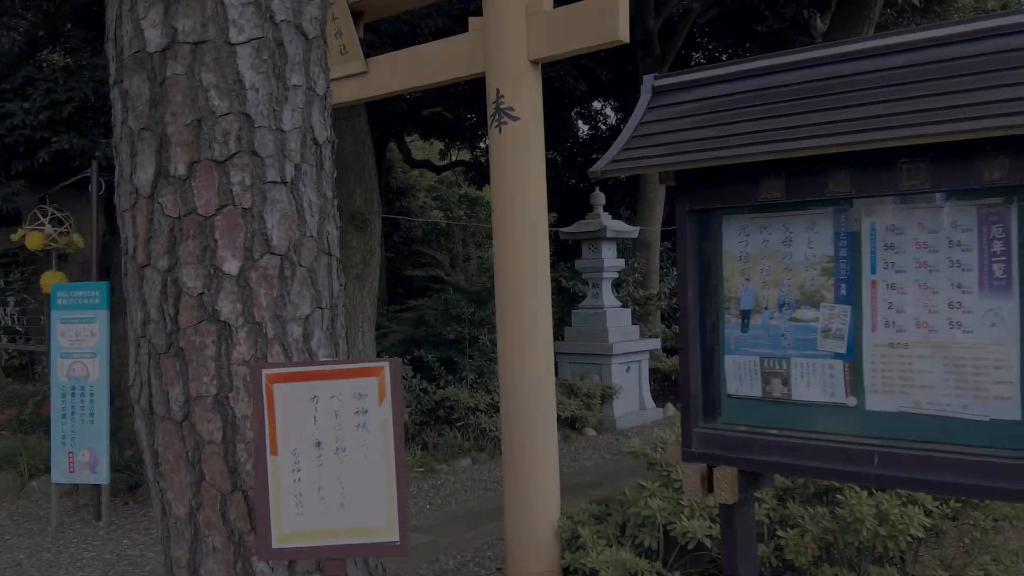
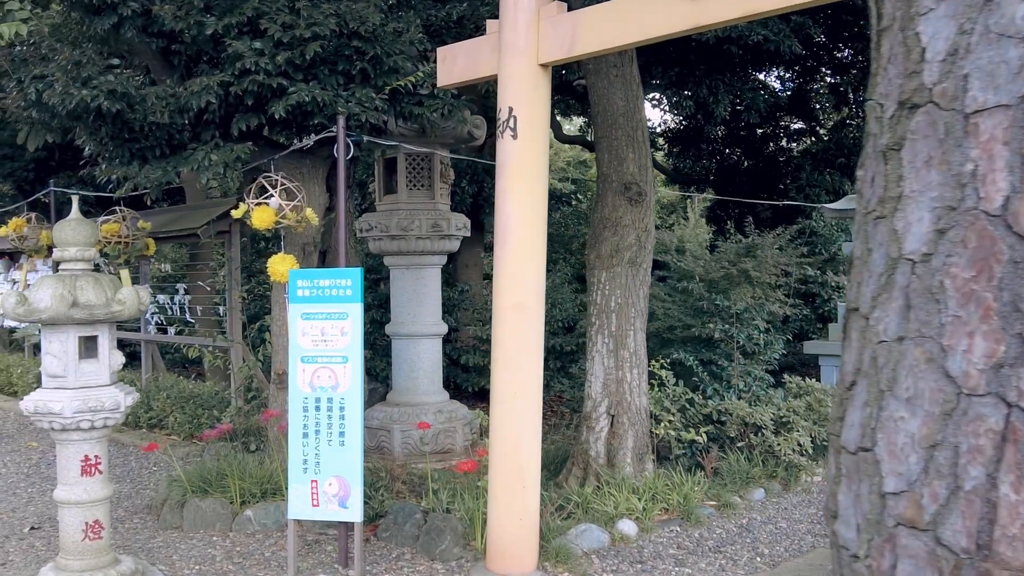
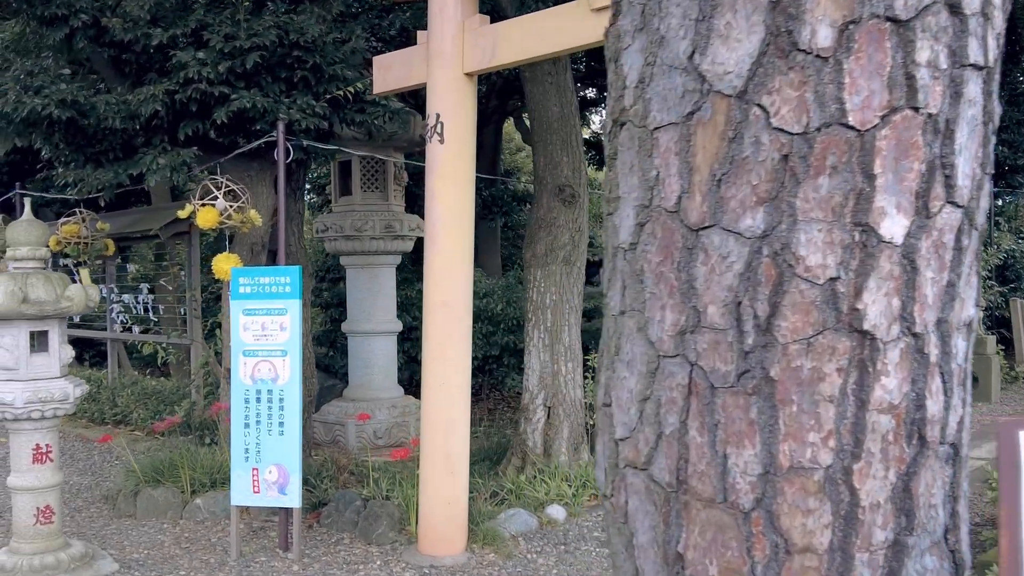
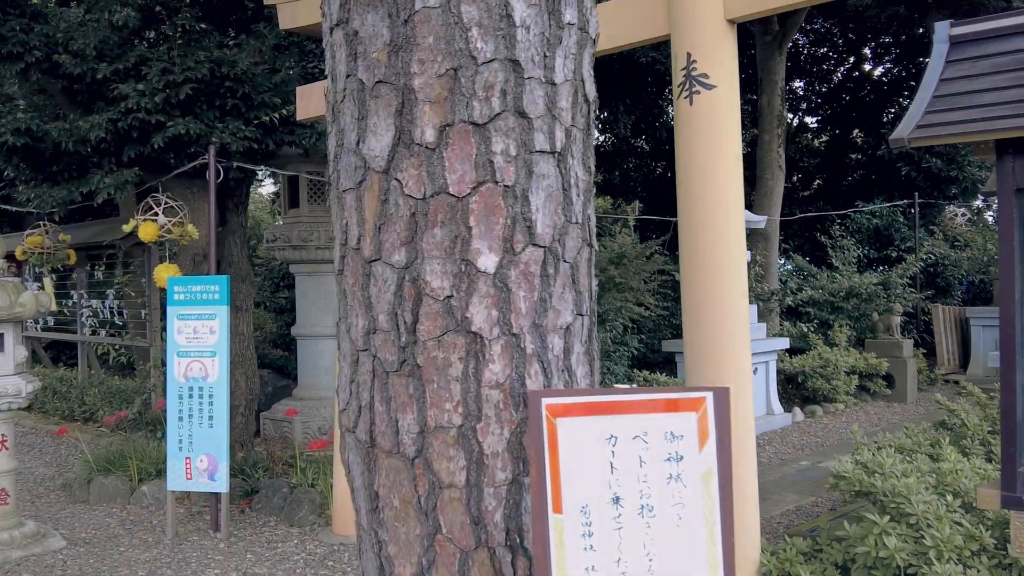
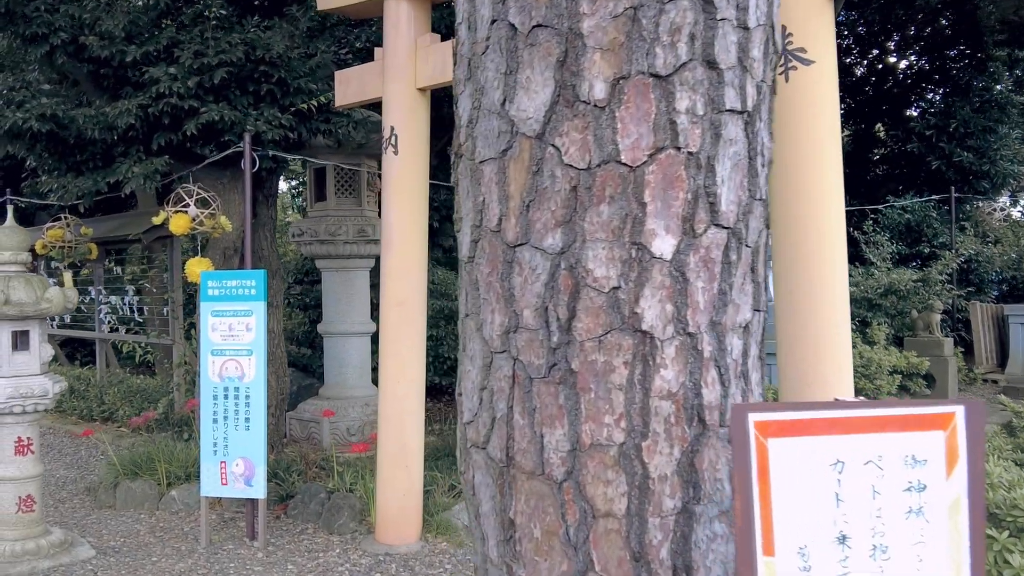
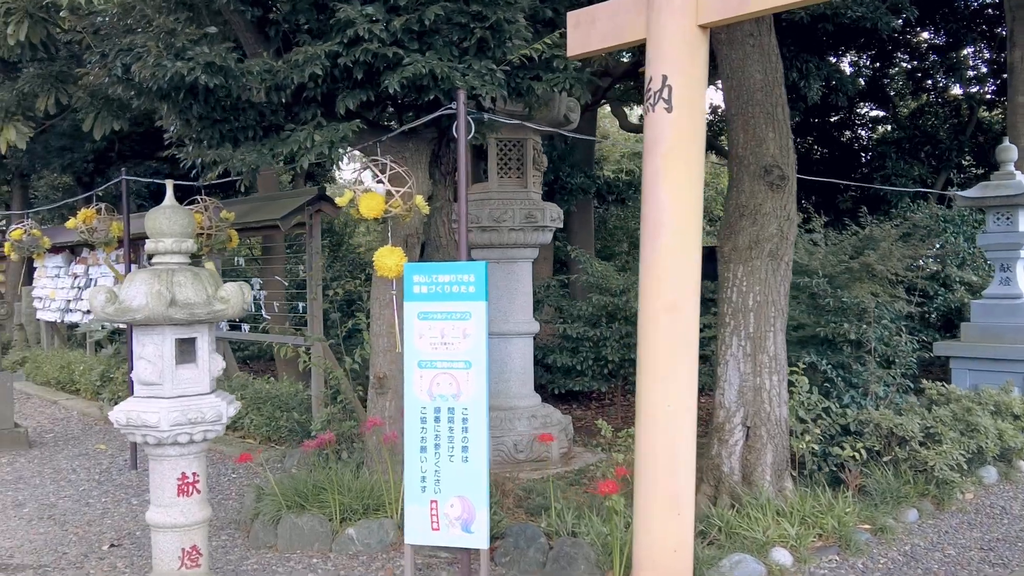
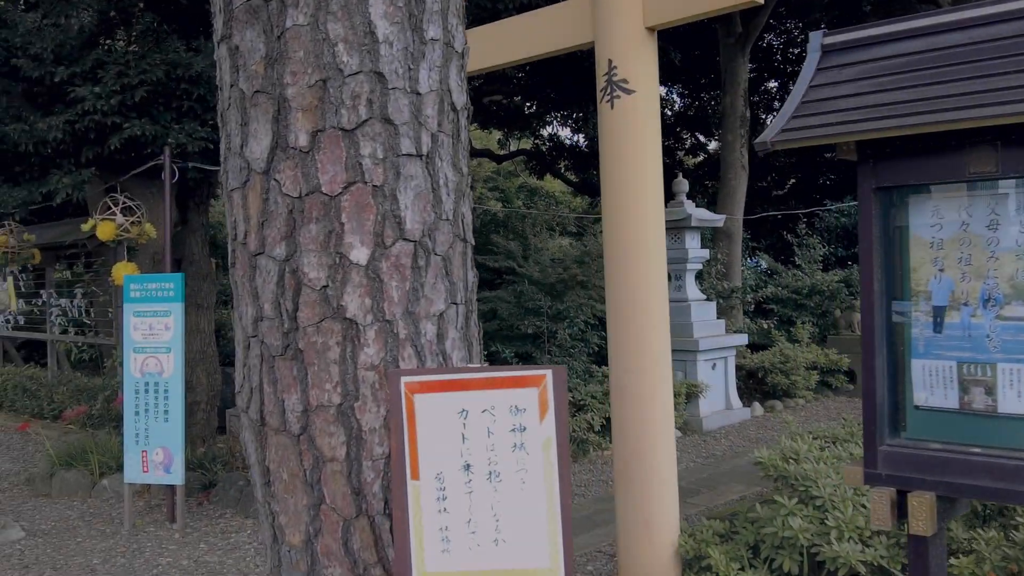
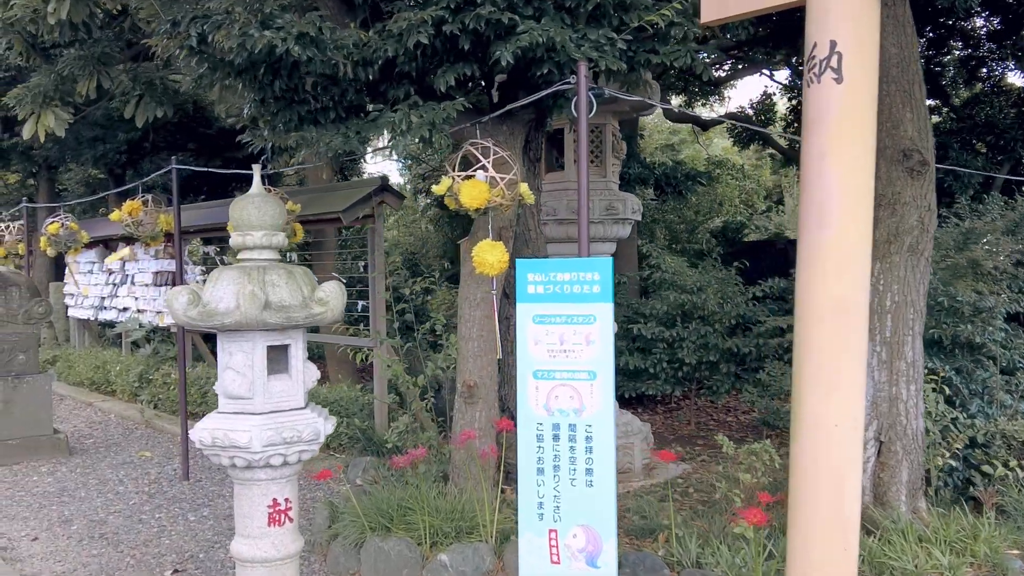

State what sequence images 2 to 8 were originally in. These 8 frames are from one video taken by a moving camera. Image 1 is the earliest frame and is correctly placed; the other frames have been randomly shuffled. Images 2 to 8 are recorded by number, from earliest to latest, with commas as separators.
7, 4, 5, 3, 2, 6, 8
